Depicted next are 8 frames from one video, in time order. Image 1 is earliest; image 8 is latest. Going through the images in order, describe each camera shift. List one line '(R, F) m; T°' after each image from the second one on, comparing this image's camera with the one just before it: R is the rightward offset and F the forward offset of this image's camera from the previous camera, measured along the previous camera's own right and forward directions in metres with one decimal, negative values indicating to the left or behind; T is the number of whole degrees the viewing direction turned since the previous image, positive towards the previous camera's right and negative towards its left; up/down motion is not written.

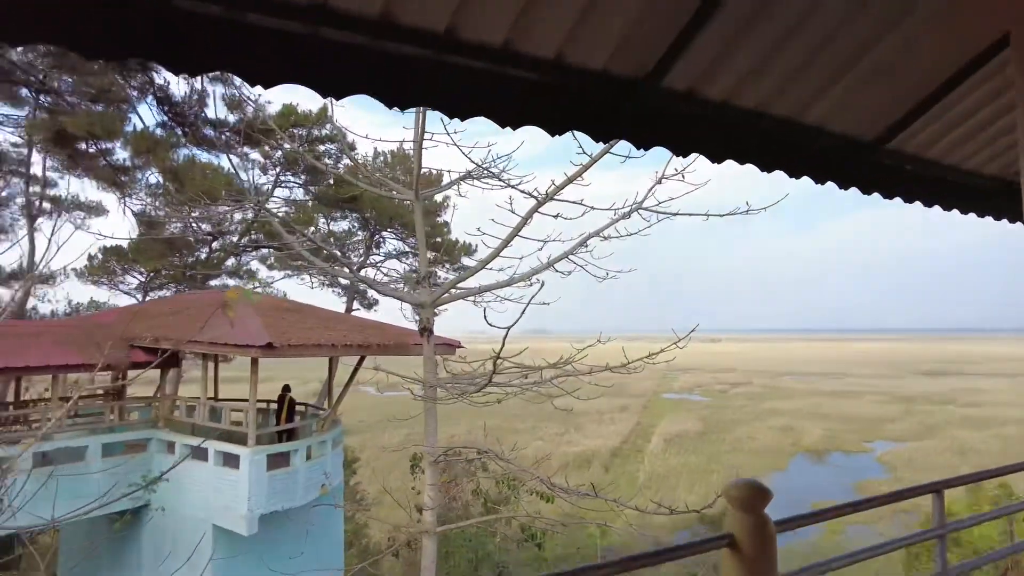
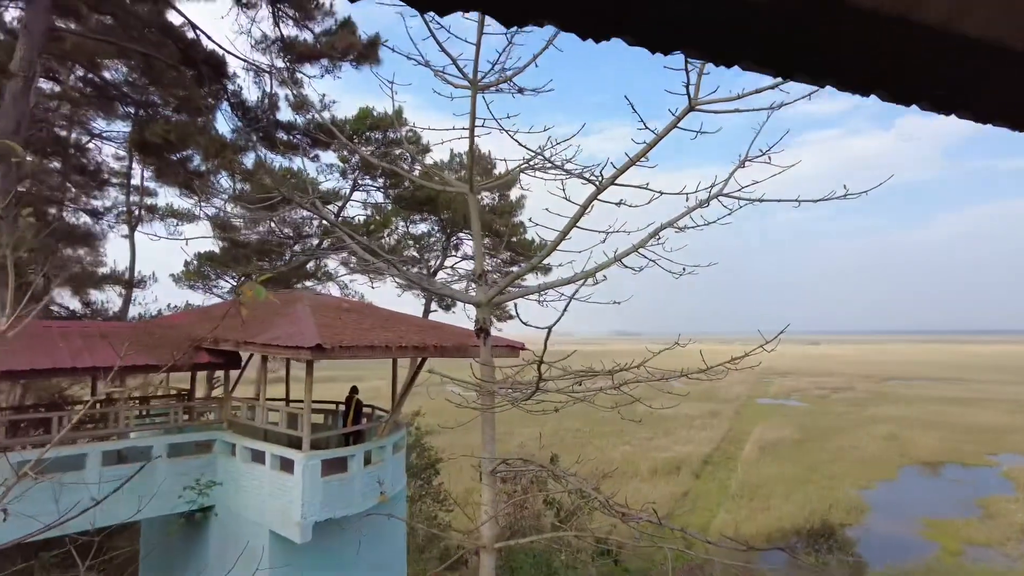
(+0.1, +0.4) m; -8°
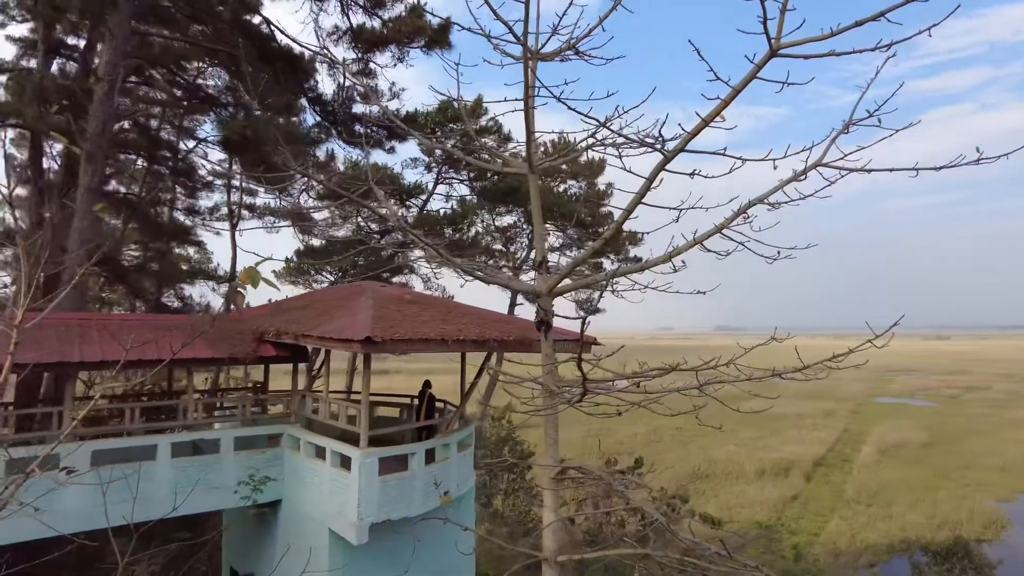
(+0.2, +0.4) m; -9°
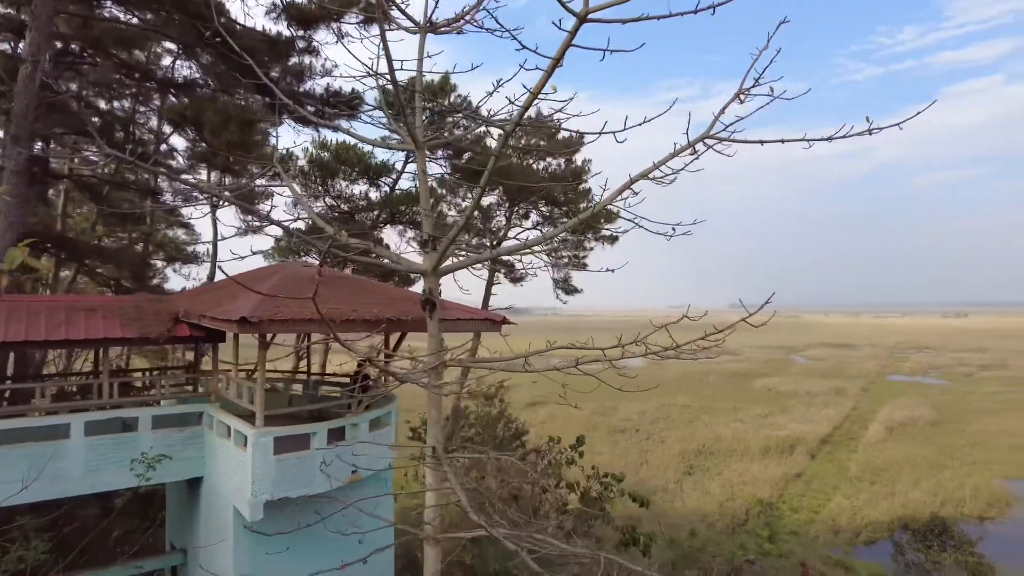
(+0.8, 0.0) m; -1°
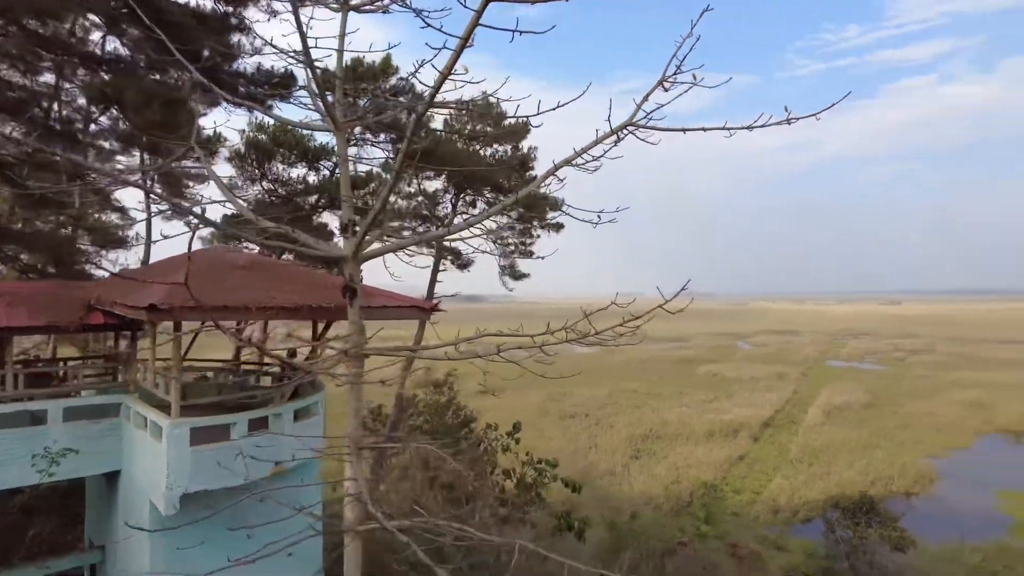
(+0.2, 0.0) m; +4°
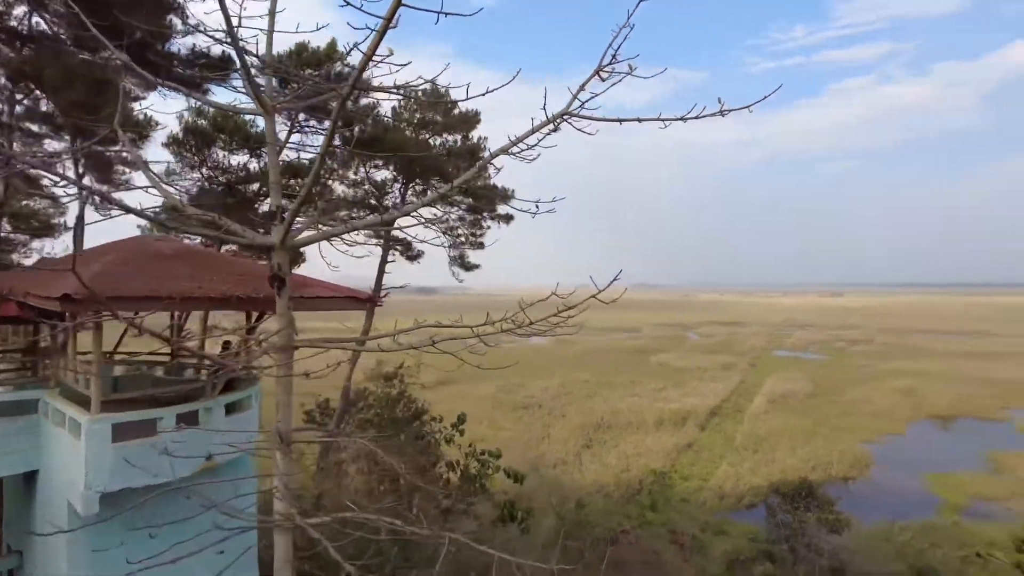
(+0.1, 0.0) m; +4°
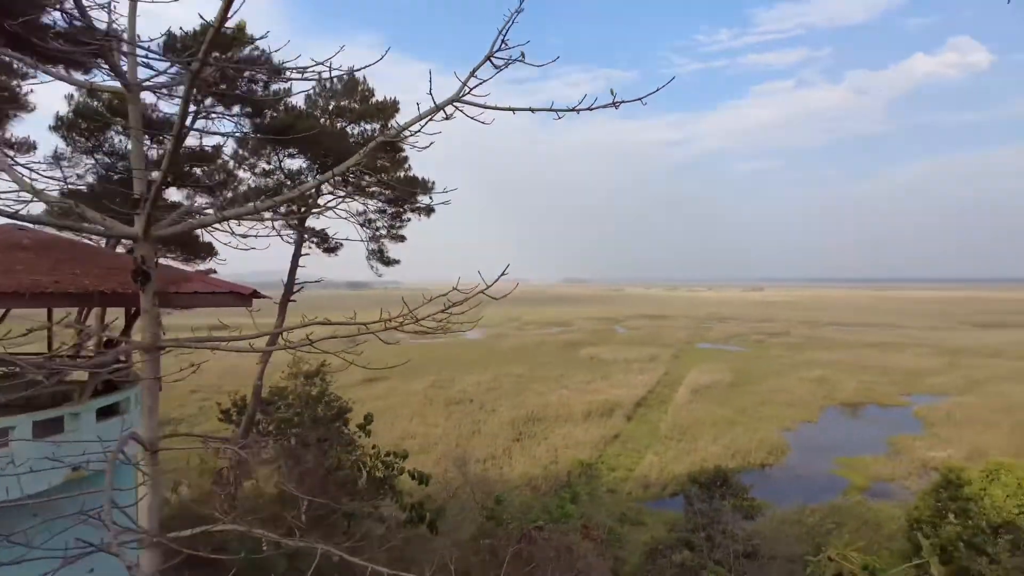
(+0.3, +0.1) m; +6°
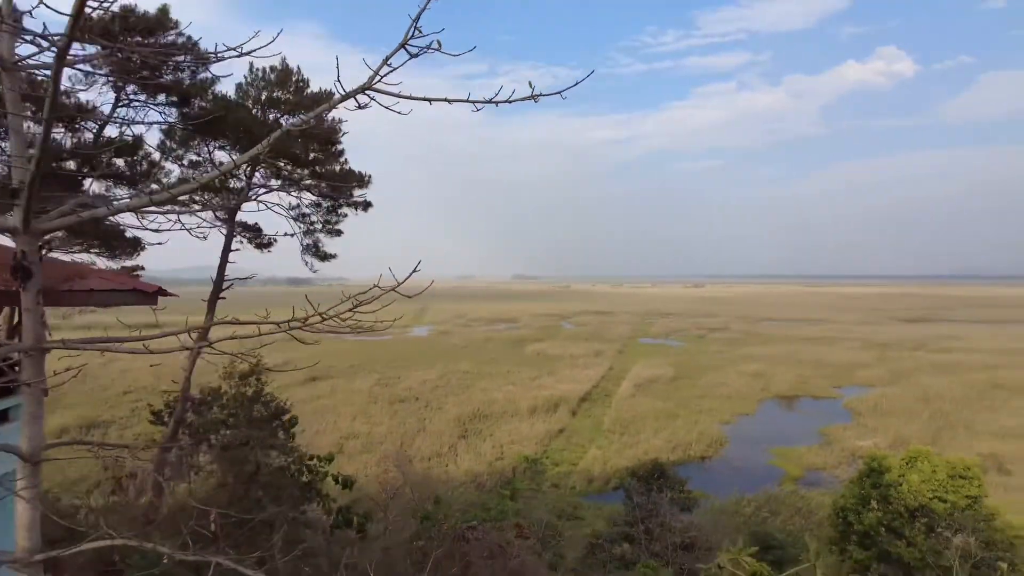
(+0.2, +0.1) m; +5°
